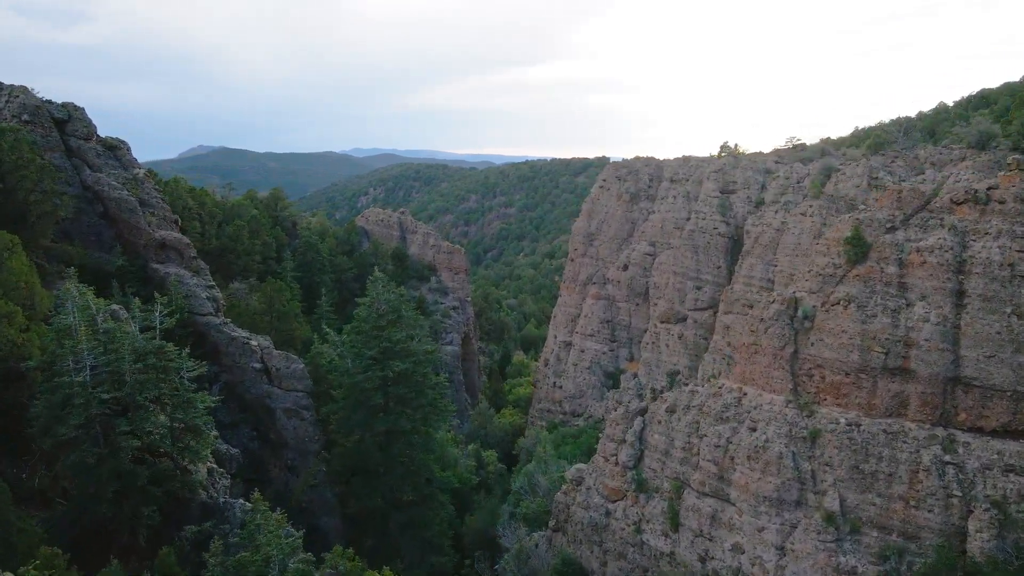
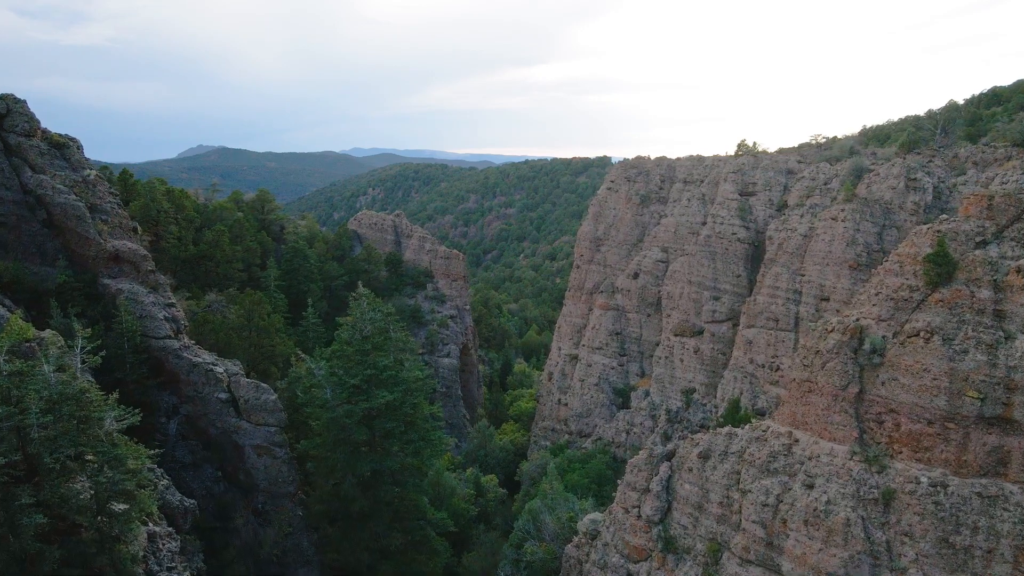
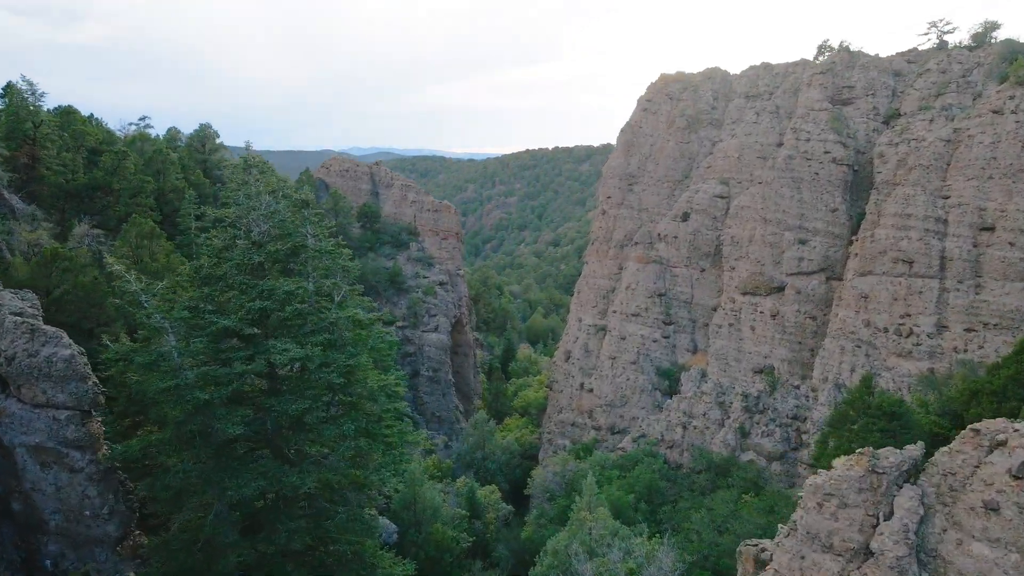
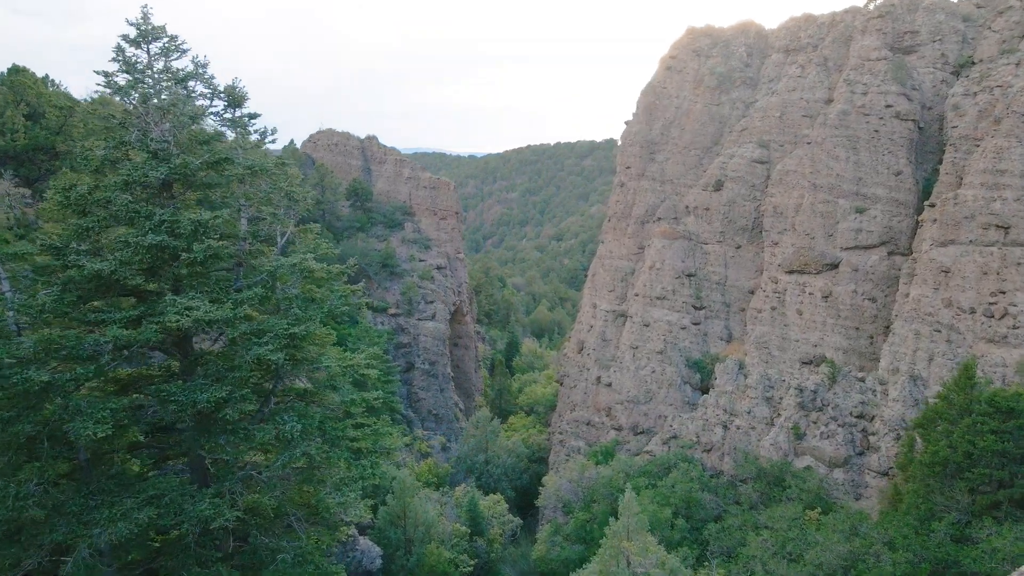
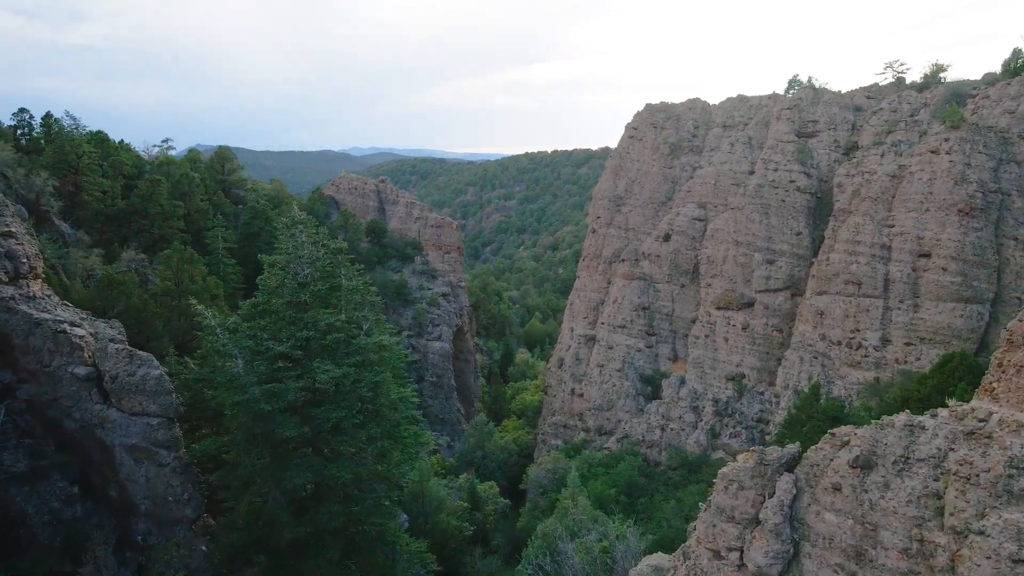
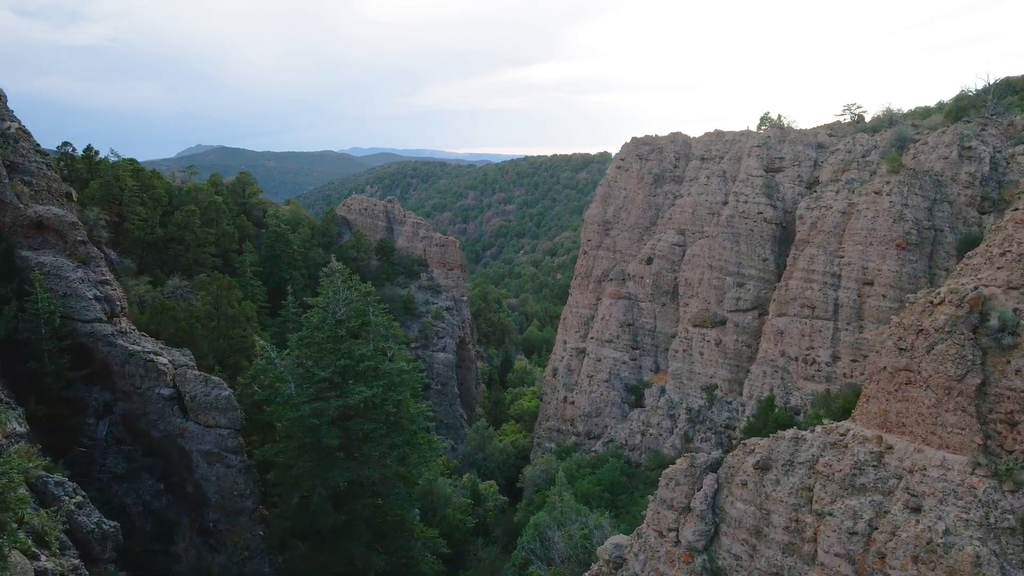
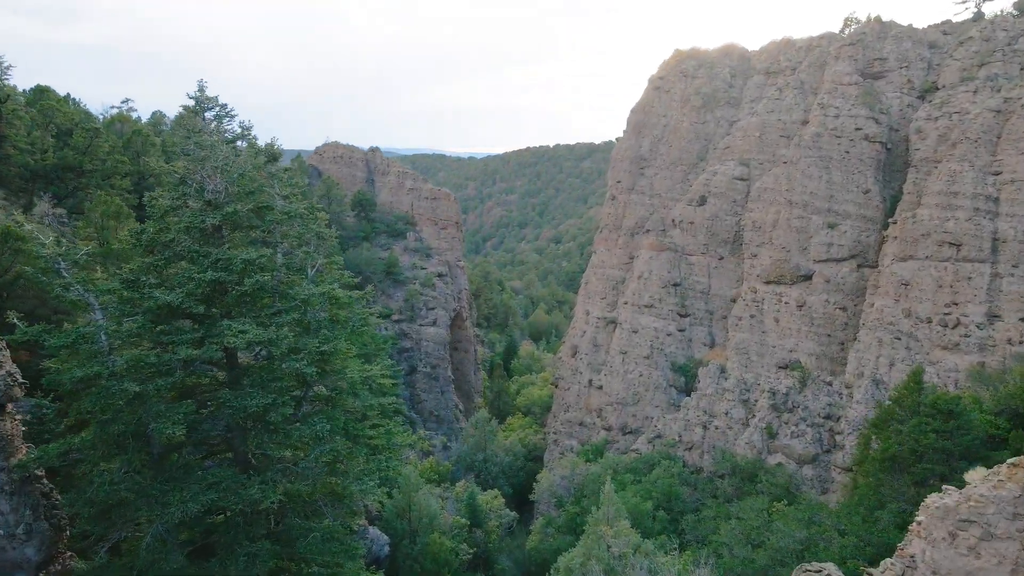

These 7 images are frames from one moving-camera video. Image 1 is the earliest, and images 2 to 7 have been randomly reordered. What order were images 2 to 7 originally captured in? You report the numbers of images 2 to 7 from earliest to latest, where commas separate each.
2, 6, 5, 3, 7, 4
